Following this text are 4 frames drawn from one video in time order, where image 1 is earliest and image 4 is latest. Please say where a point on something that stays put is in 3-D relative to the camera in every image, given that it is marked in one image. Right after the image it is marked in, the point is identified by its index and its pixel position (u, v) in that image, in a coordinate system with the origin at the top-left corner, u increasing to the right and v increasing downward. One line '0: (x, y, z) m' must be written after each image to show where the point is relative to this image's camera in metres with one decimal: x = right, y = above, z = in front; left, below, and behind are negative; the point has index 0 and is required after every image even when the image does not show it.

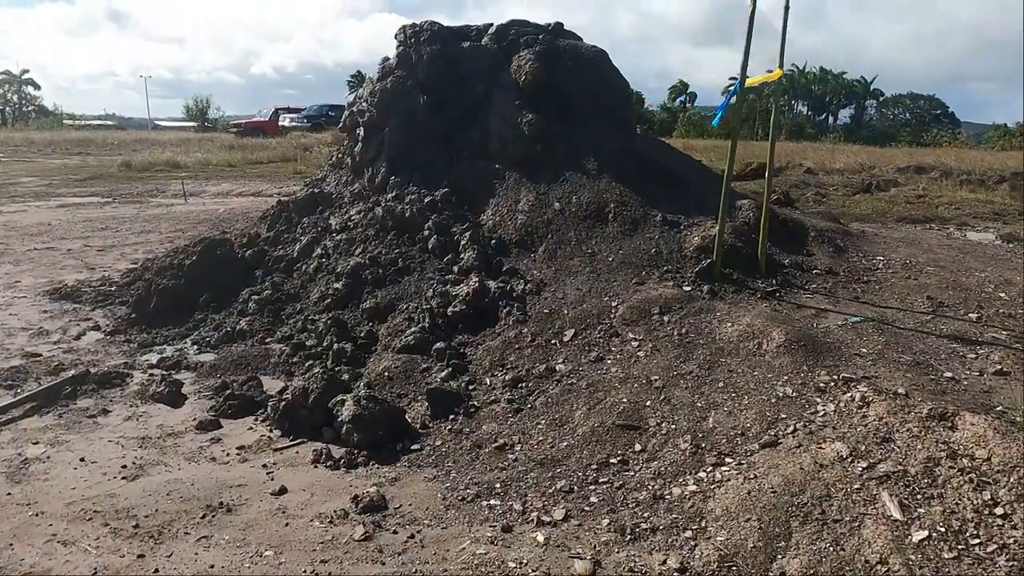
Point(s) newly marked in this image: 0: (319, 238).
0: (-1.8, +0.5, +6.2) m
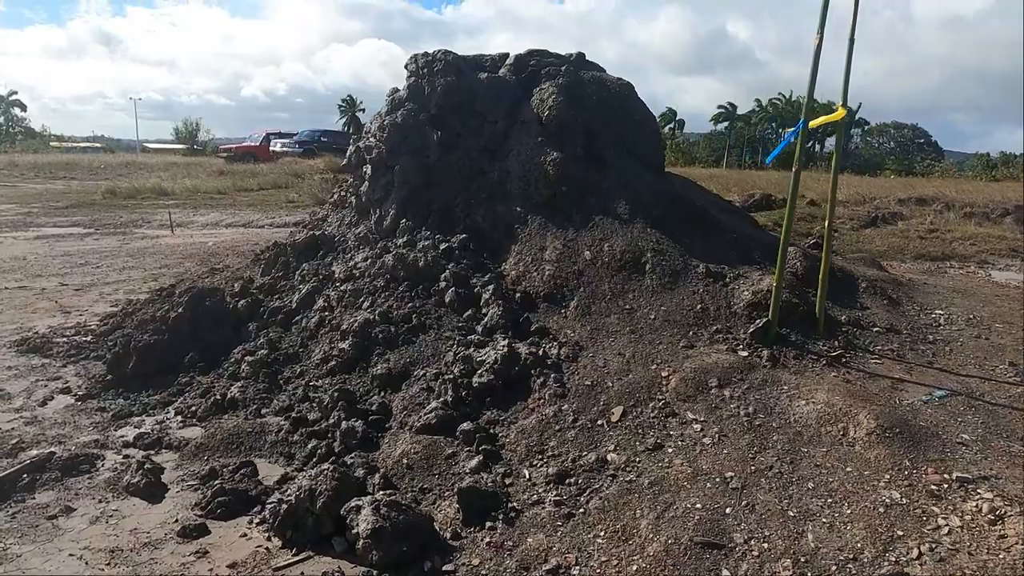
0: (-1.6, 0.0, +5.6) m
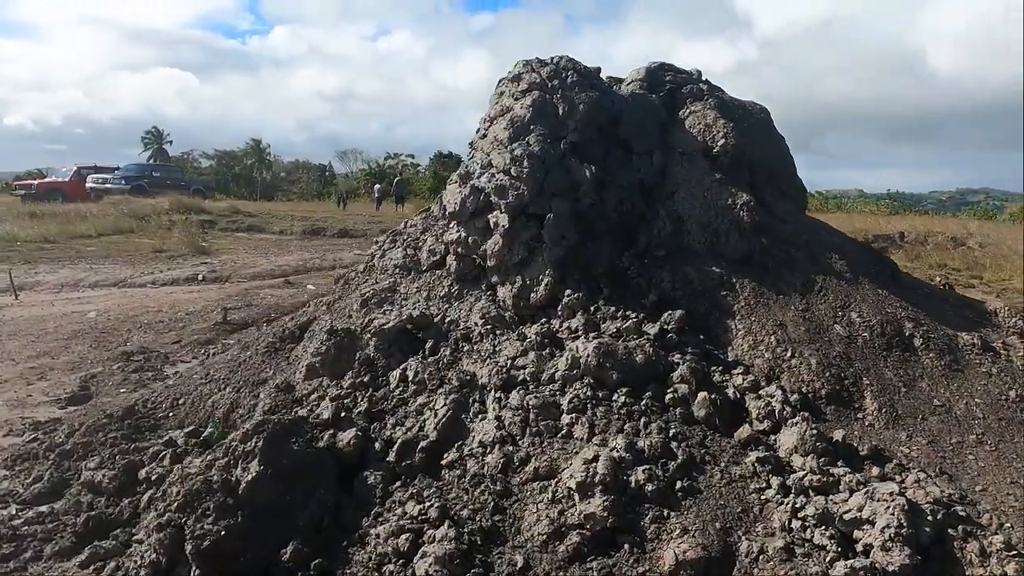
0: (-0.2, -0.6, +3.6) m
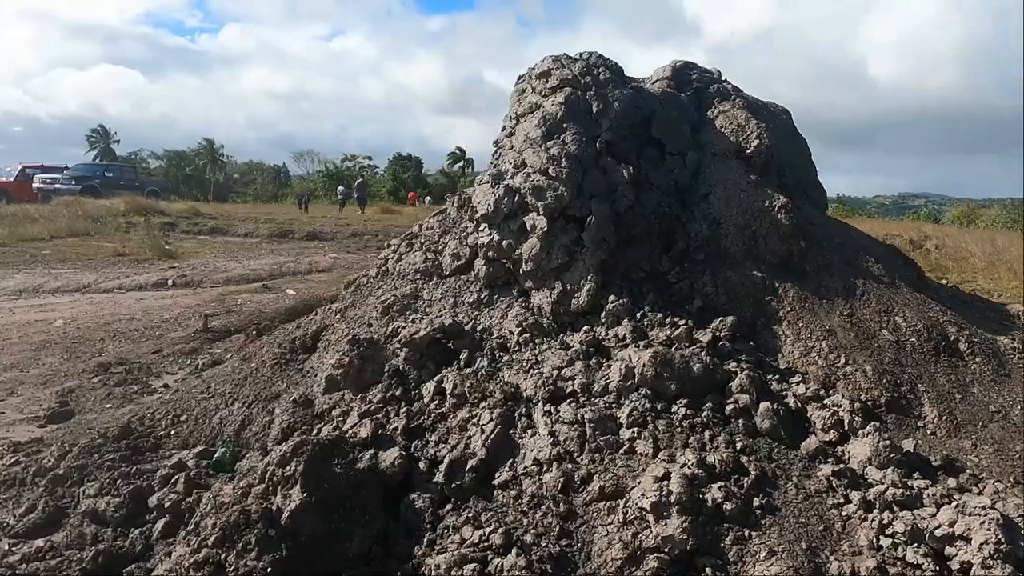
0: (0.0, -0.7, +3.4) m
